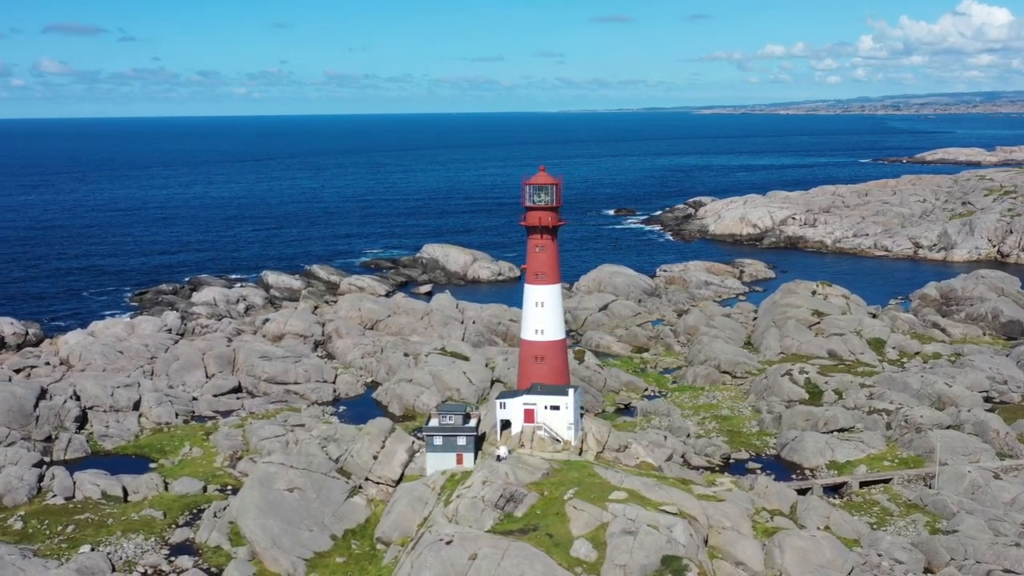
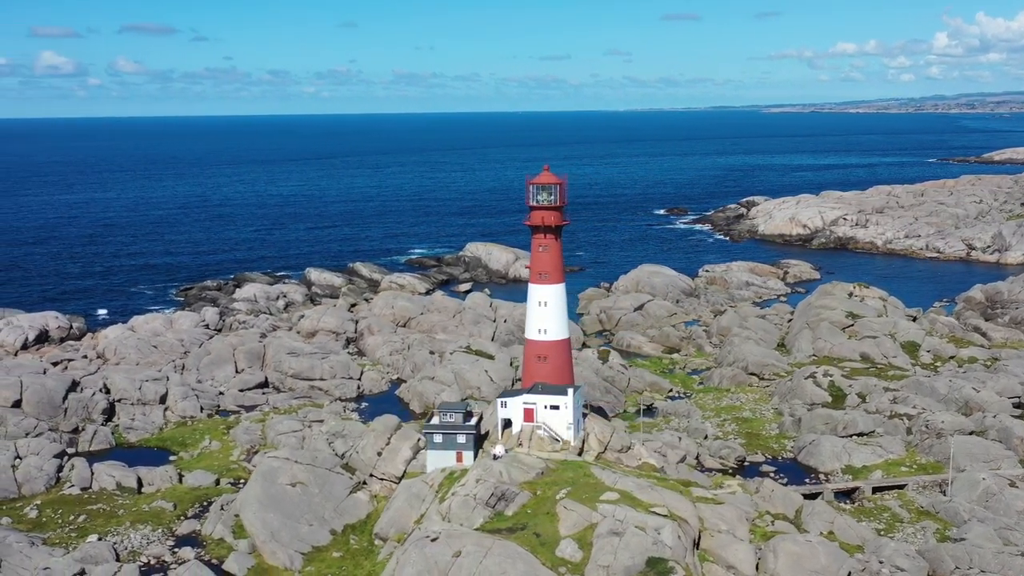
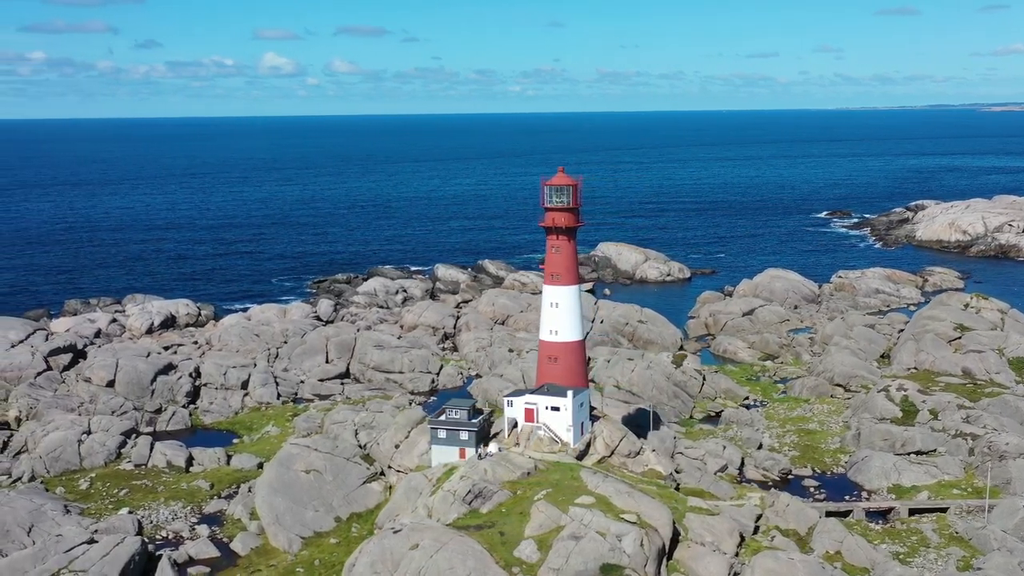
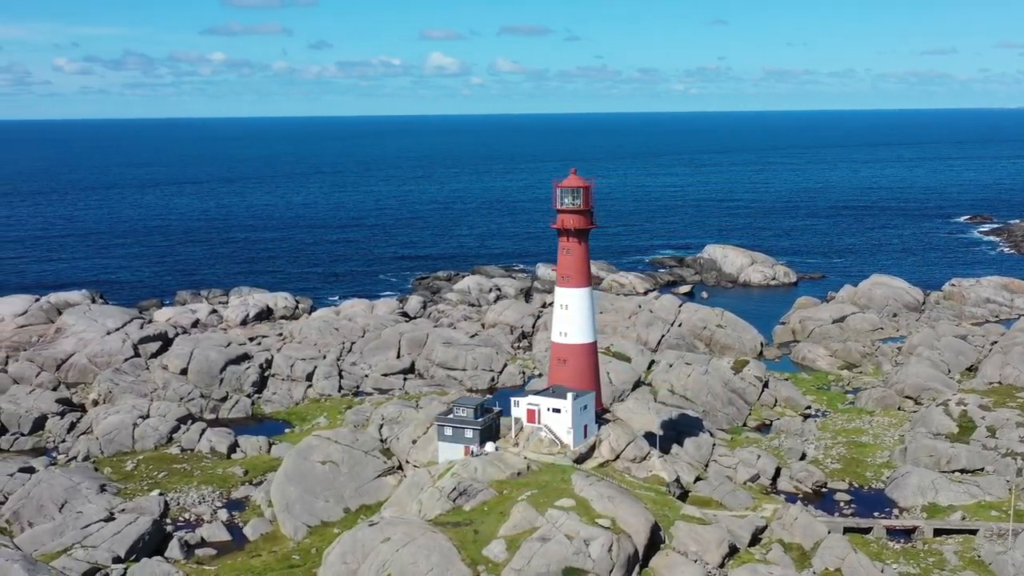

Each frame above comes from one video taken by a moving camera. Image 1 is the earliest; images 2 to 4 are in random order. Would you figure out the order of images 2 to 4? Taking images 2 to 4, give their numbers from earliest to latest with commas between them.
2, 3, 4
